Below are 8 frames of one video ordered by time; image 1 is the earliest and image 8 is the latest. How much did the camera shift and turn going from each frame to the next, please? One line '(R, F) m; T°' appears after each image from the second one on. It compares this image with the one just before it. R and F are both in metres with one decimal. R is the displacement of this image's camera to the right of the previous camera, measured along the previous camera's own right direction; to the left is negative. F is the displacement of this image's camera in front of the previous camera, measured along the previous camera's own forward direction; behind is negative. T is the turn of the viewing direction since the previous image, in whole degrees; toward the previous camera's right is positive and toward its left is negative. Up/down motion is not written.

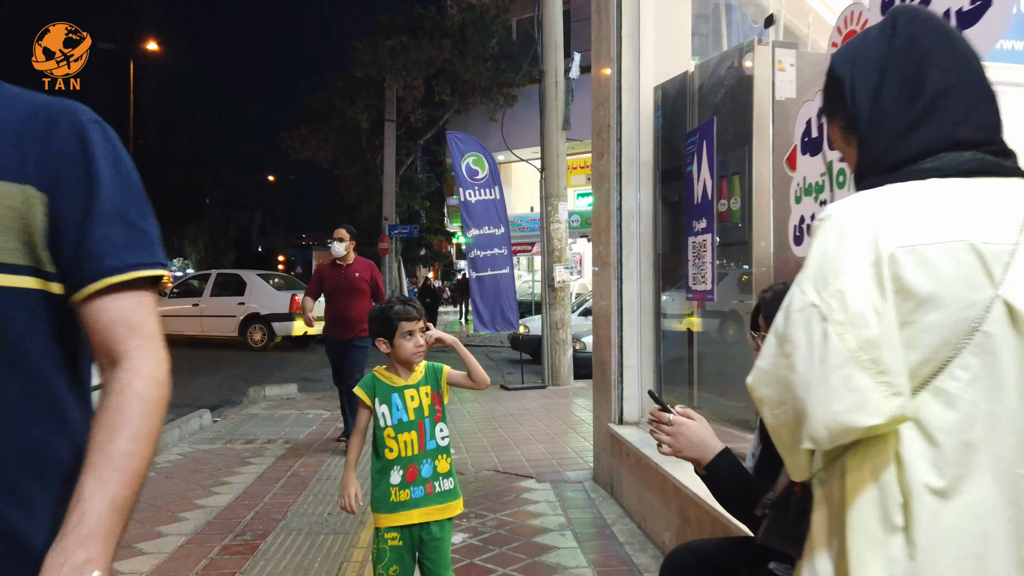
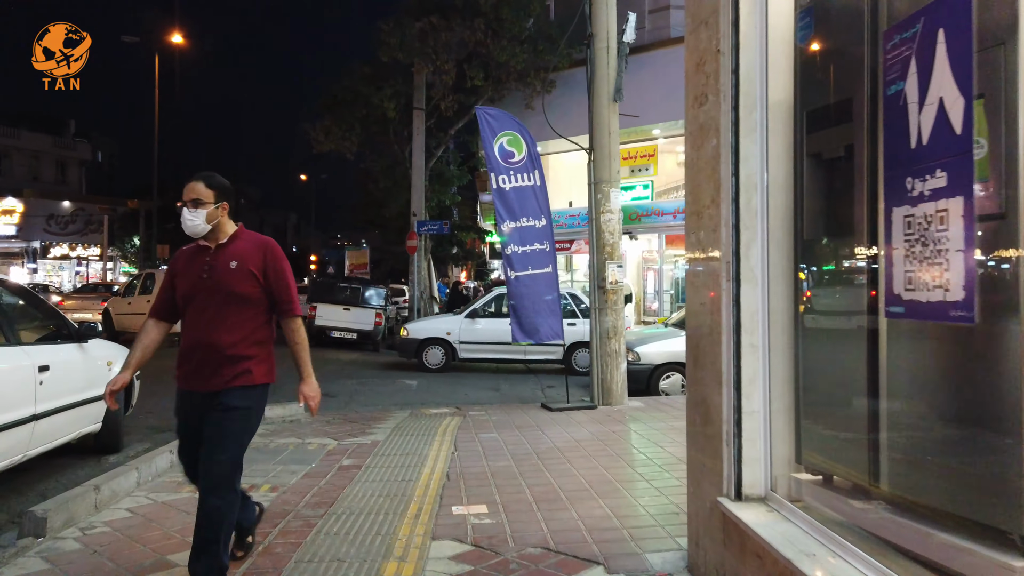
(-0.1, +1.6) m; -3°
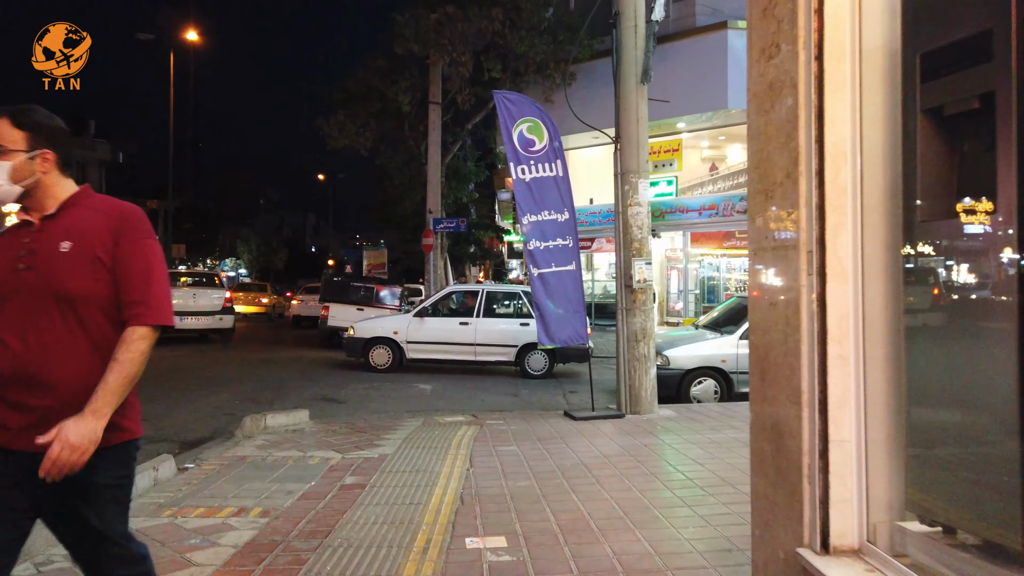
(0.0, +0.7) m; -1°
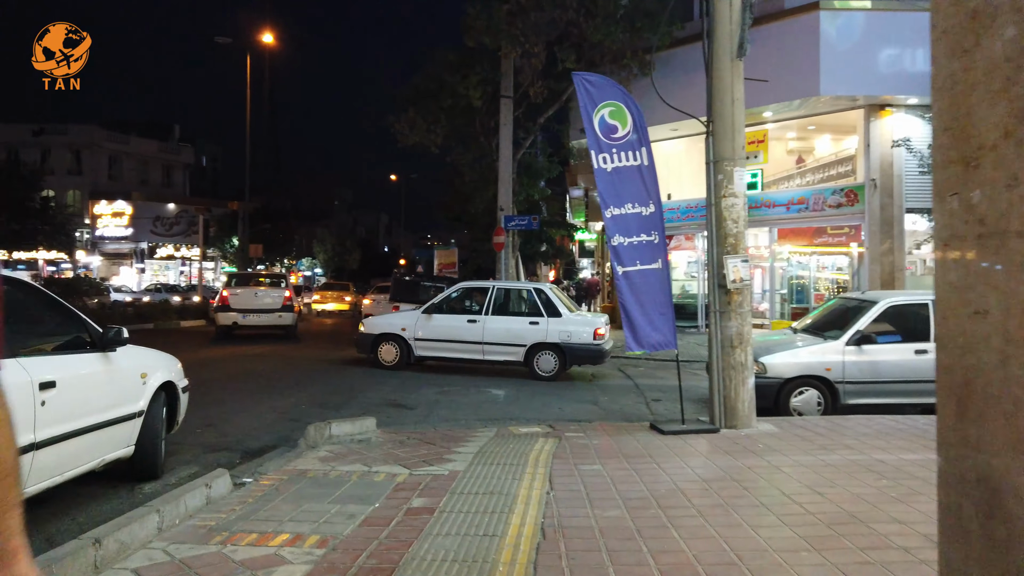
(-0.1, +0.7) m; -5°
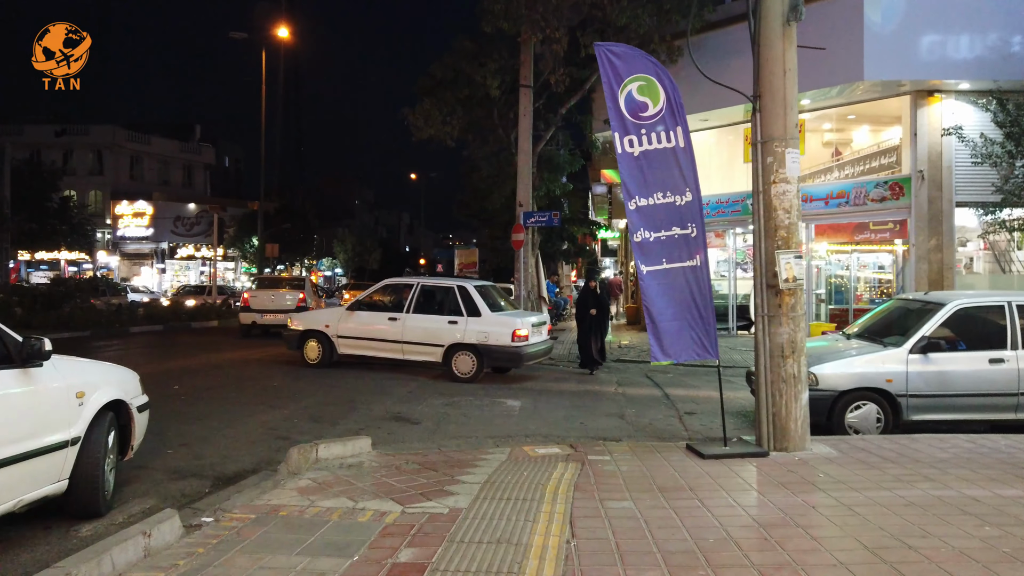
(+0.1, +1.0) m; -2°
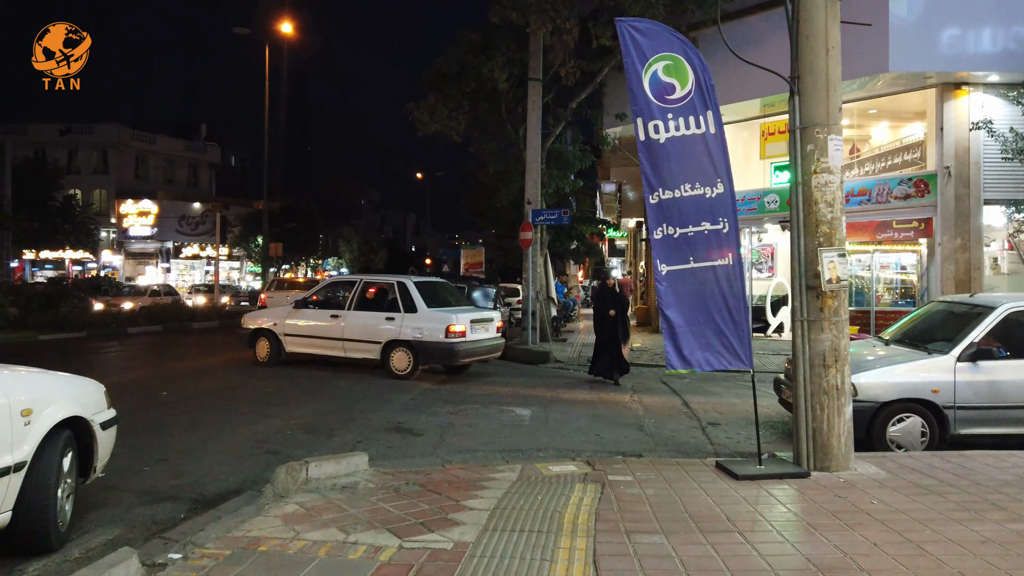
(0.0, +0.6) m; 0°
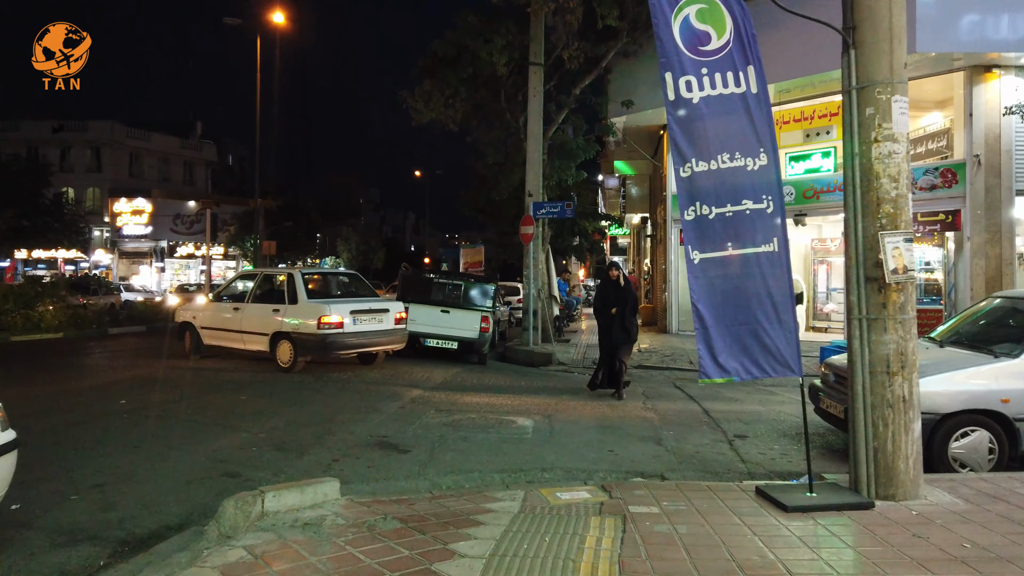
(0.0, +1.0) m; 0°
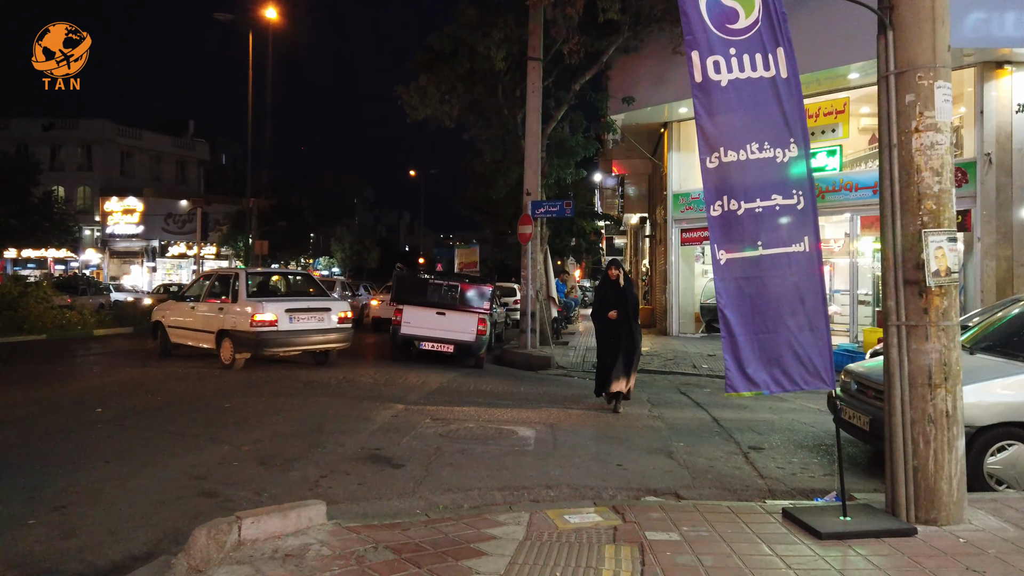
(-0.1, +0.5) m; 0°
